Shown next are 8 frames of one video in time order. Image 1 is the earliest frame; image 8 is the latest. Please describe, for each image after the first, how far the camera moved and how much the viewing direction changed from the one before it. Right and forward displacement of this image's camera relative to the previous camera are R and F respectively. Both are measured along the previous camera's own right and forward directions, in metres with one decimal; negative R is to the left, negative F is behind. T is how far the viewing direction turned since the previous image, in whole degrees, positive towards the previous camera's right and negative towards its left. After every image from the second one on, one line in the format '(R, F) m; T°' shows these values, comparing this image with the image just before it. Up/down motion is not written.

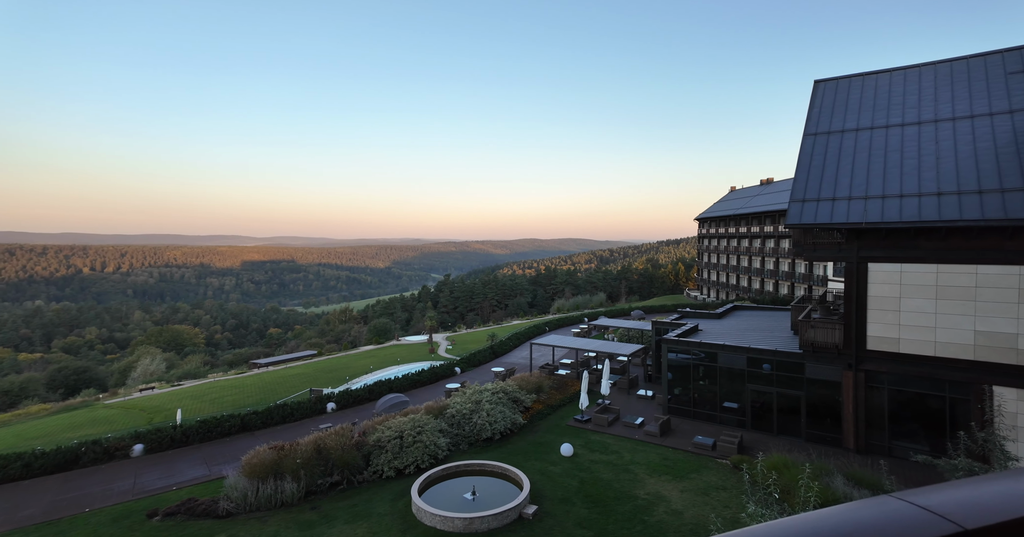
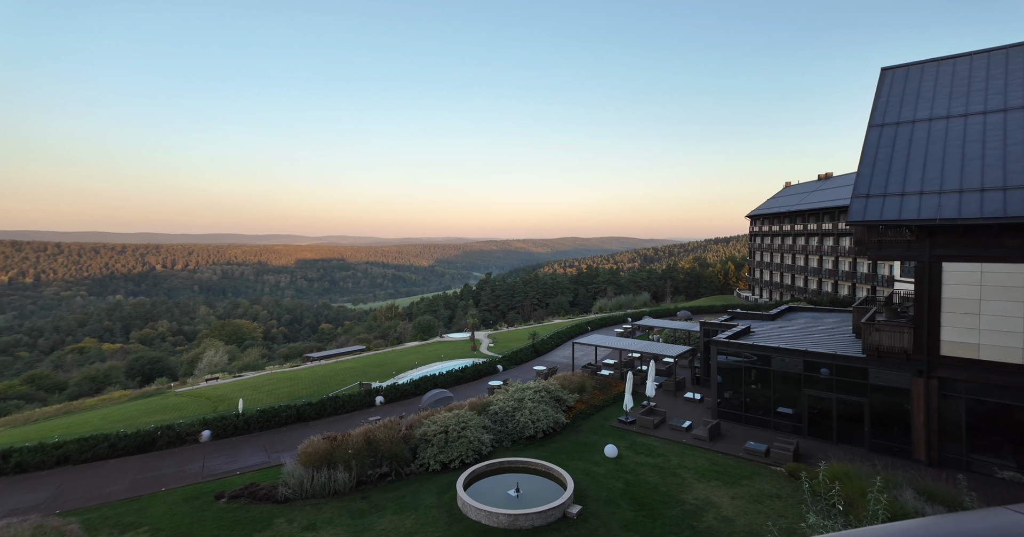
(-0.1, -0.1) m; -5°
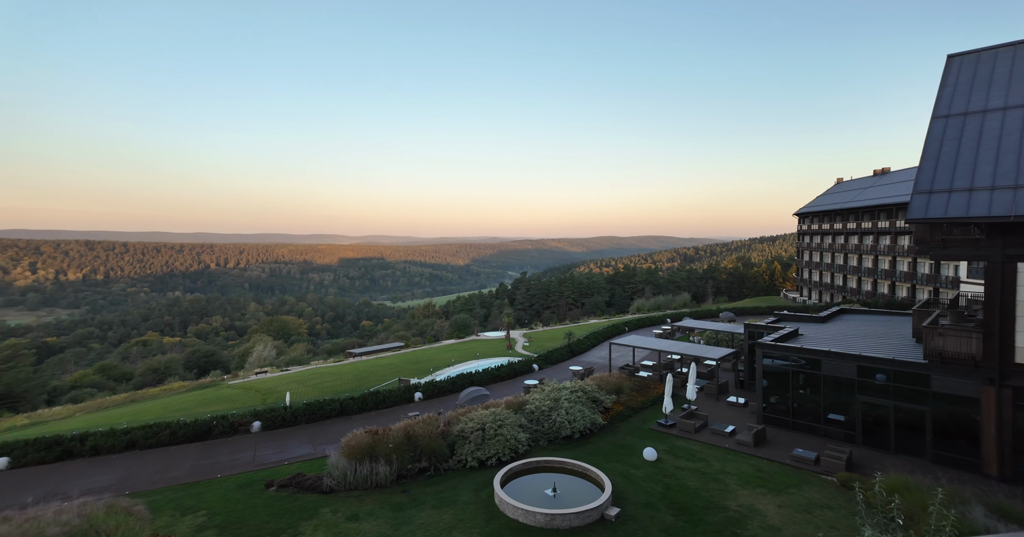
(-0.1, 0.0) m; -4°
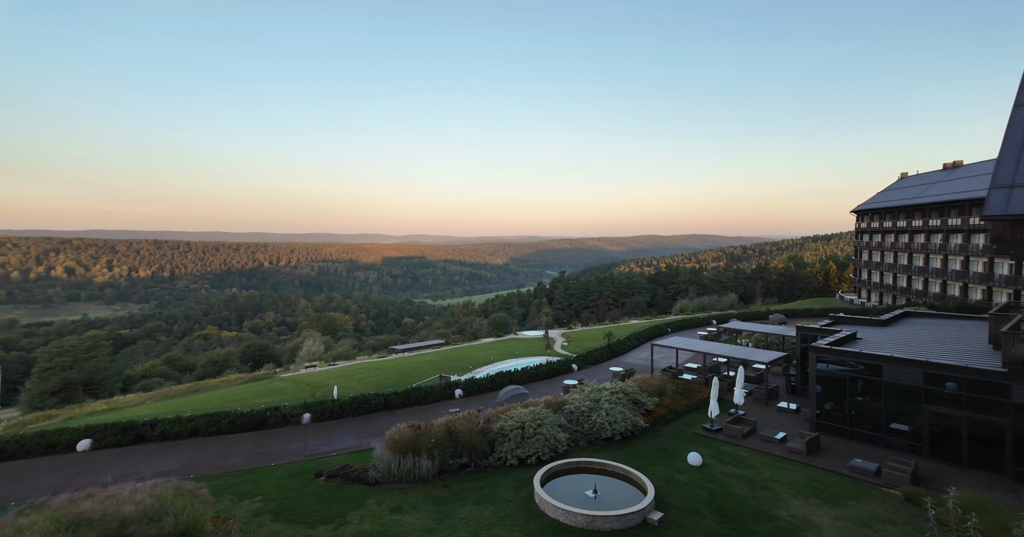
(-0.2, 0.0) m; -5°
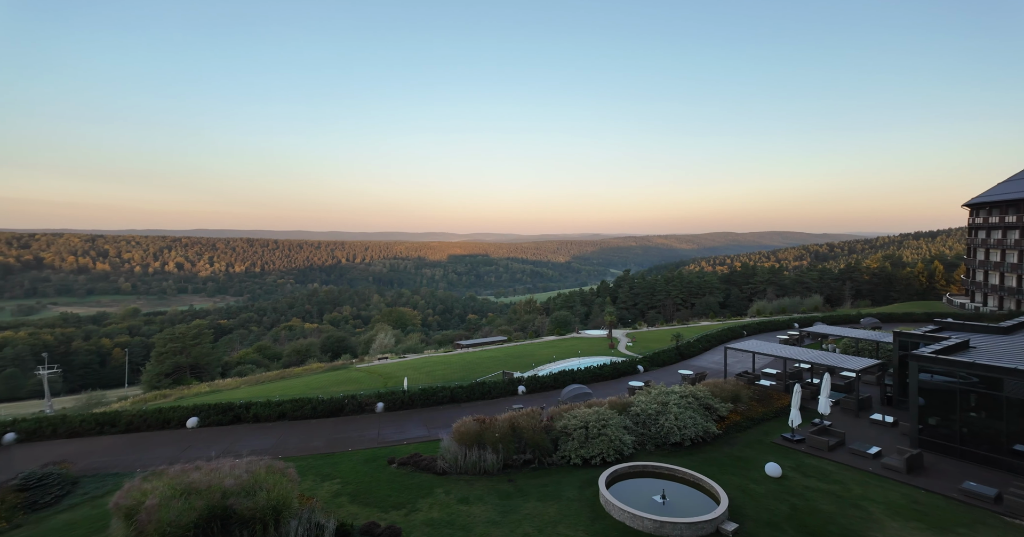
(-0.3, +0.2) m; -7°
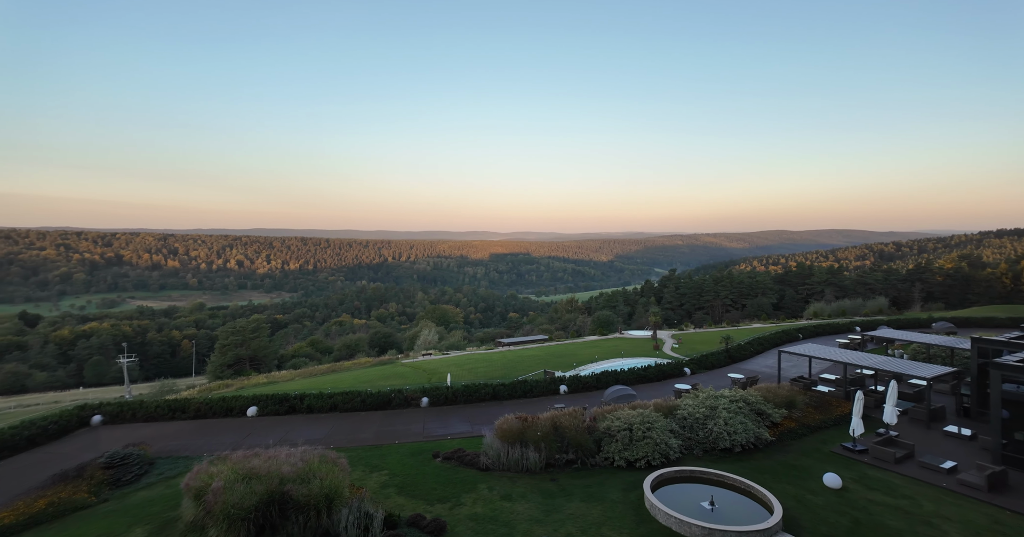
(-0.2, +0.2) m; -5°
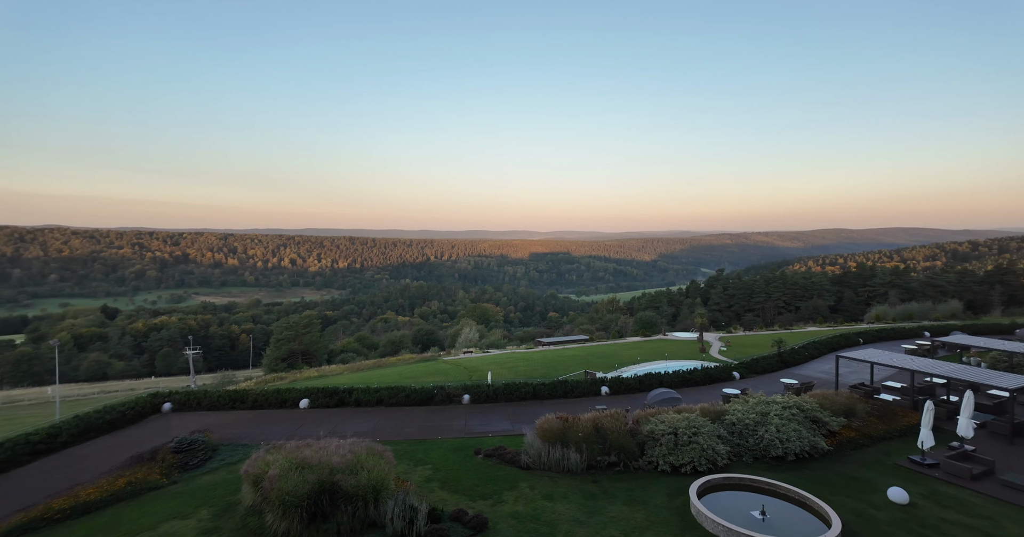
(-0.1, +0.5) m; -5°
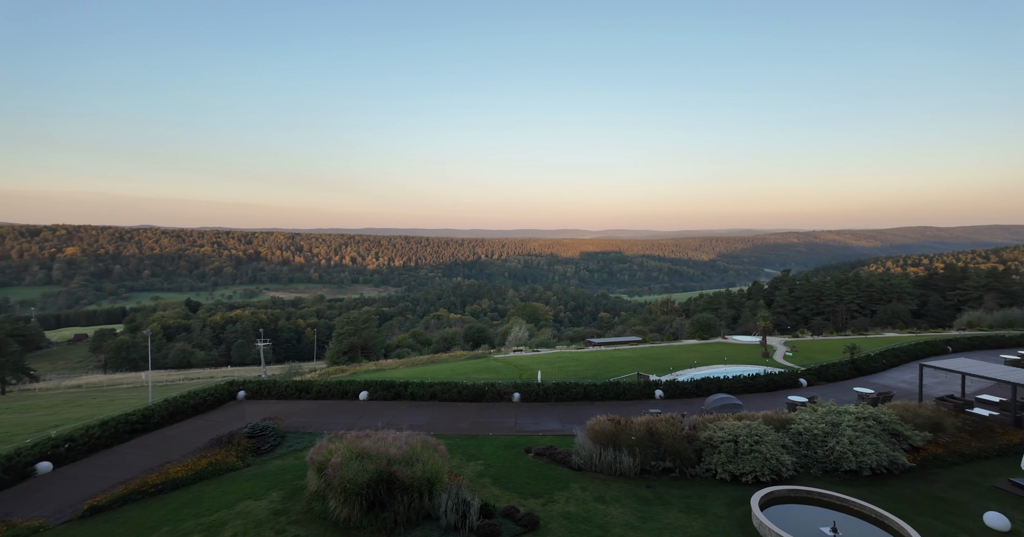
(-0.4, +0.4) m; -6°
